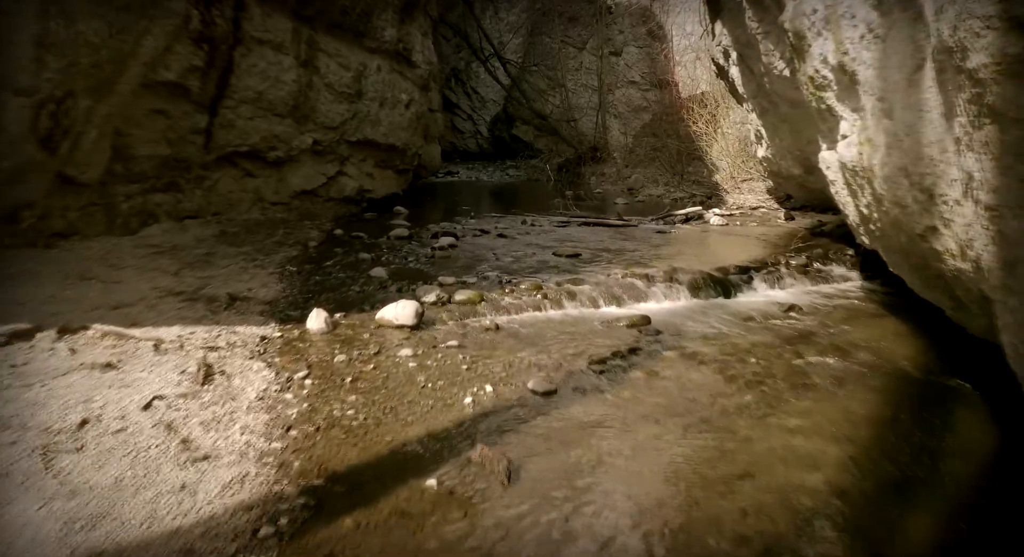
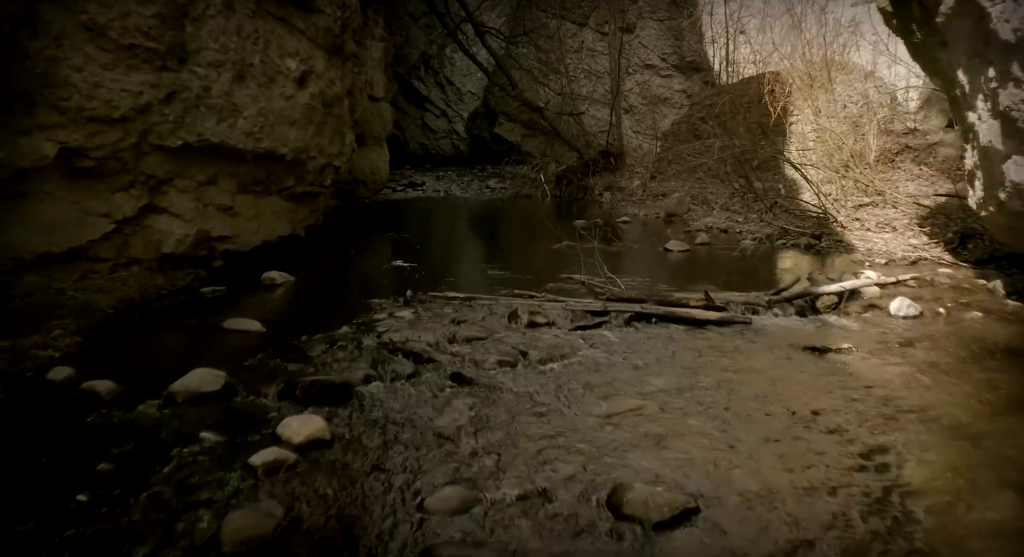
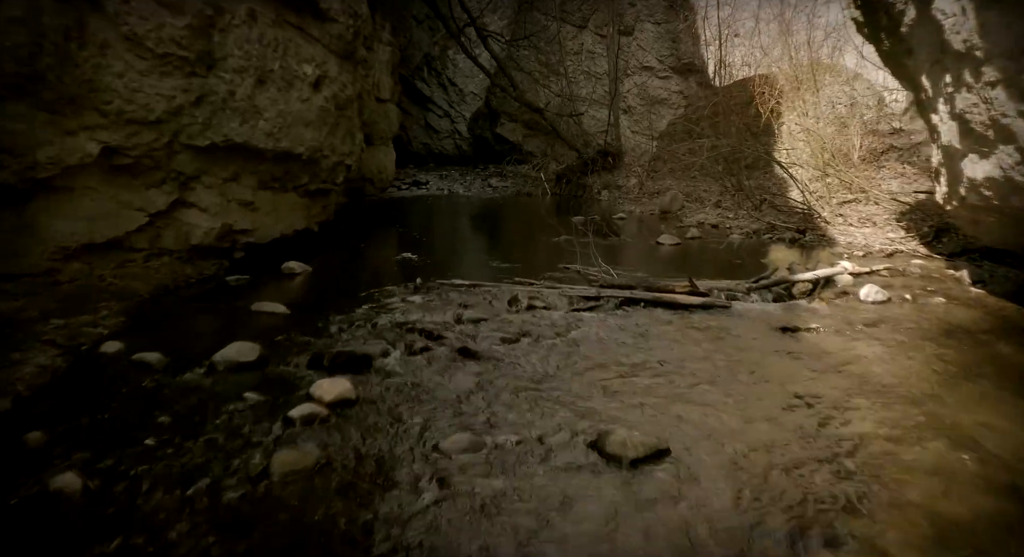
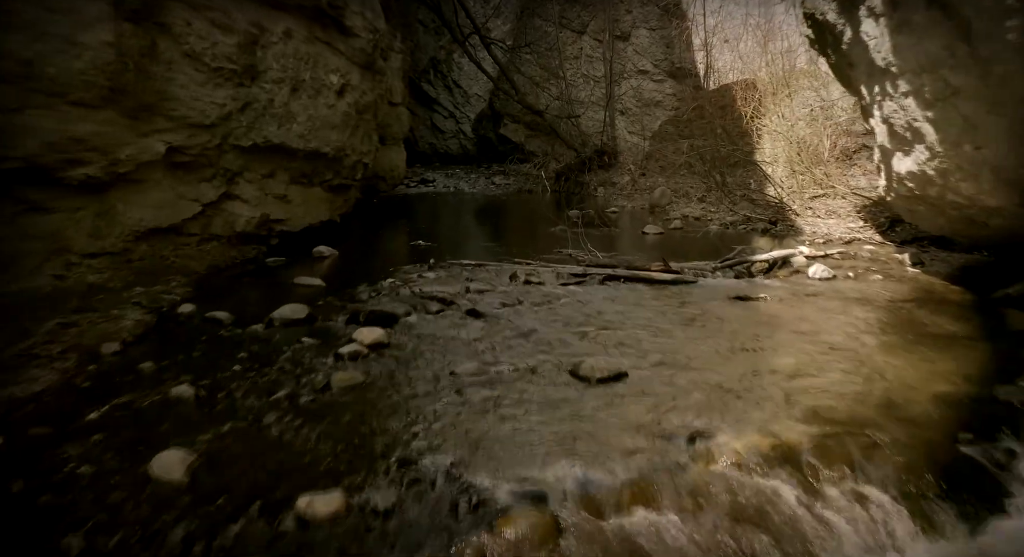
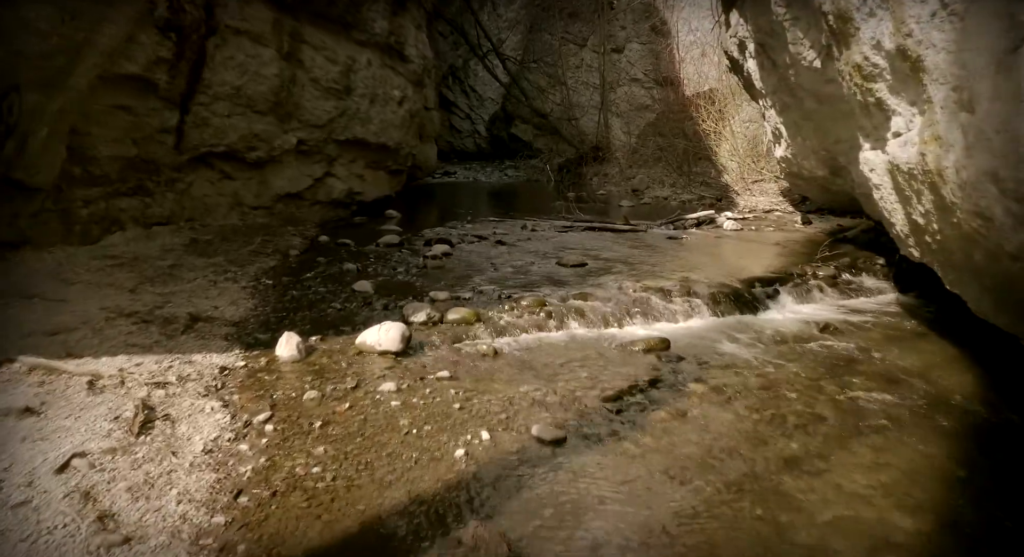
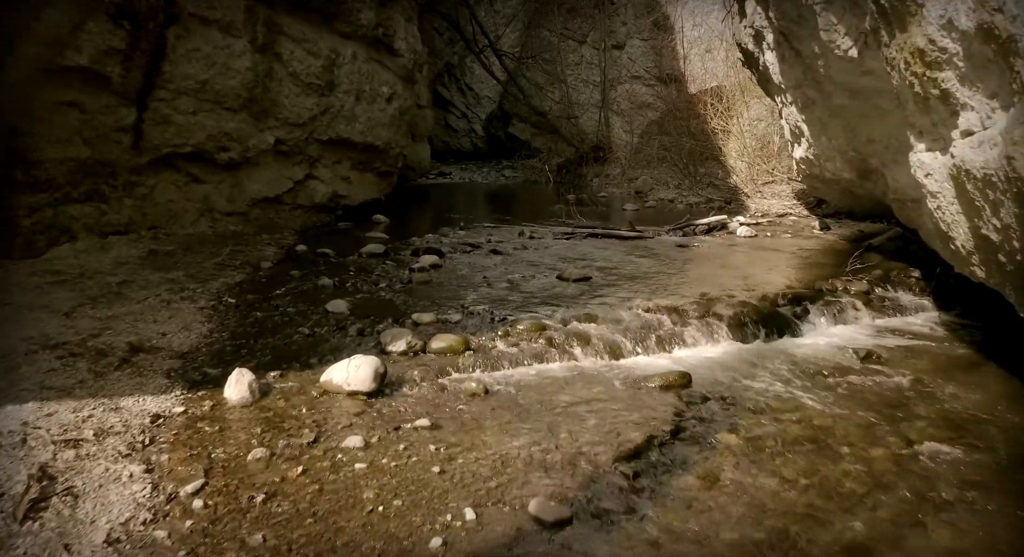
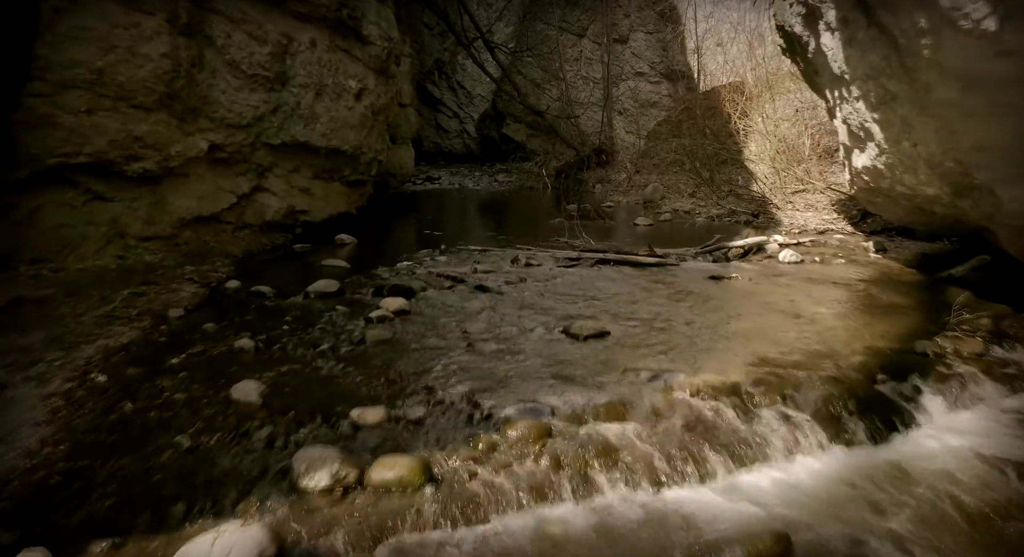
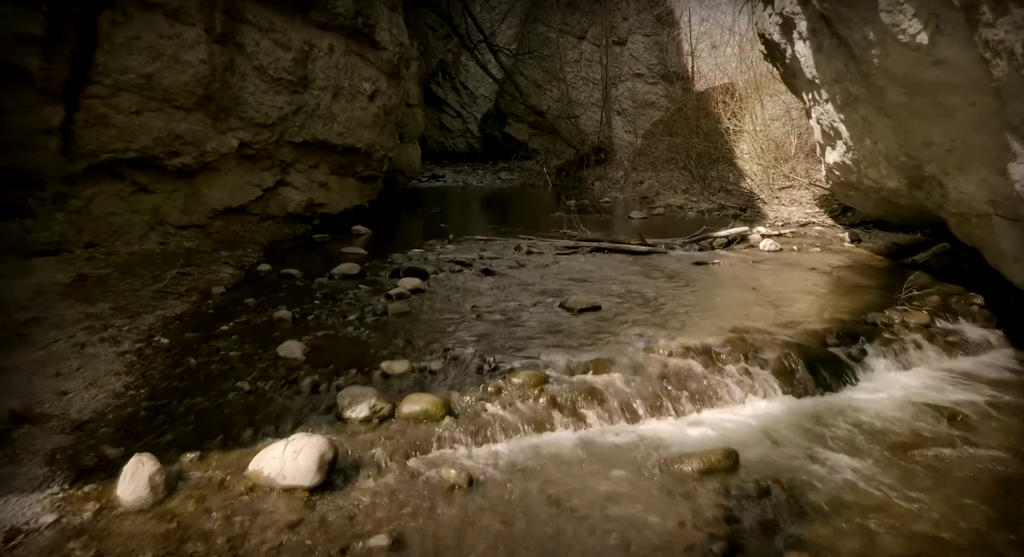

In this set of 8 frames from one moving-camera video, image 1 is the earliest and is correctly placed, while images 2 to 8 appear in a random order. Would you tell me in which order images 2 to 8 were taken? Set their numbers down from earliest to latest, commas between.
5, 6, 8, 7, 4, 3, 2
